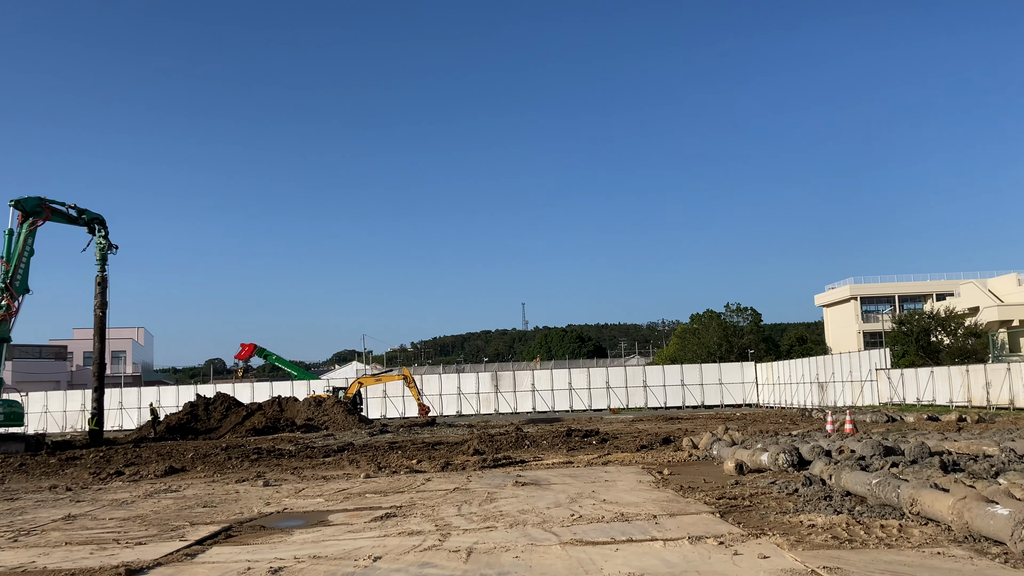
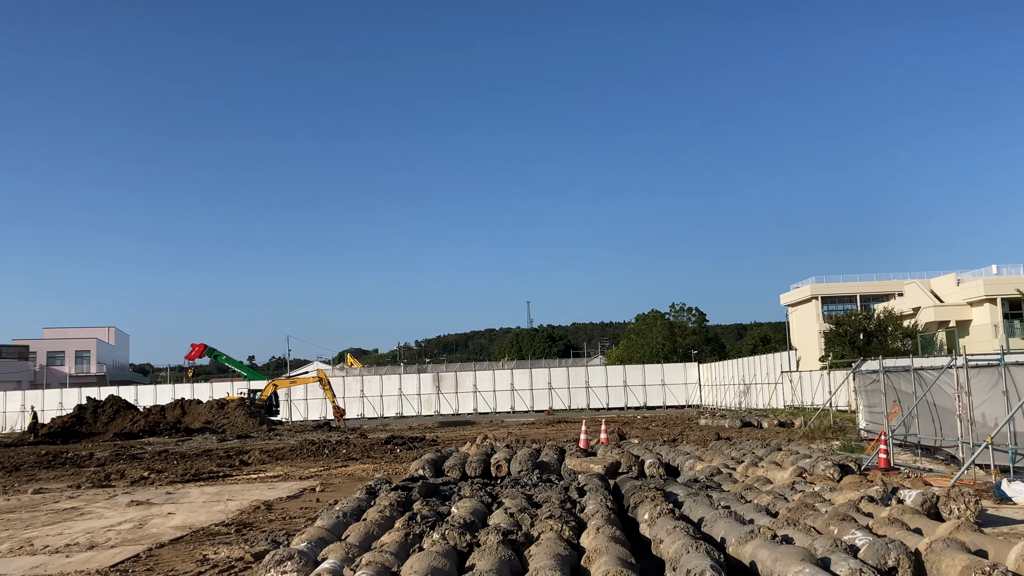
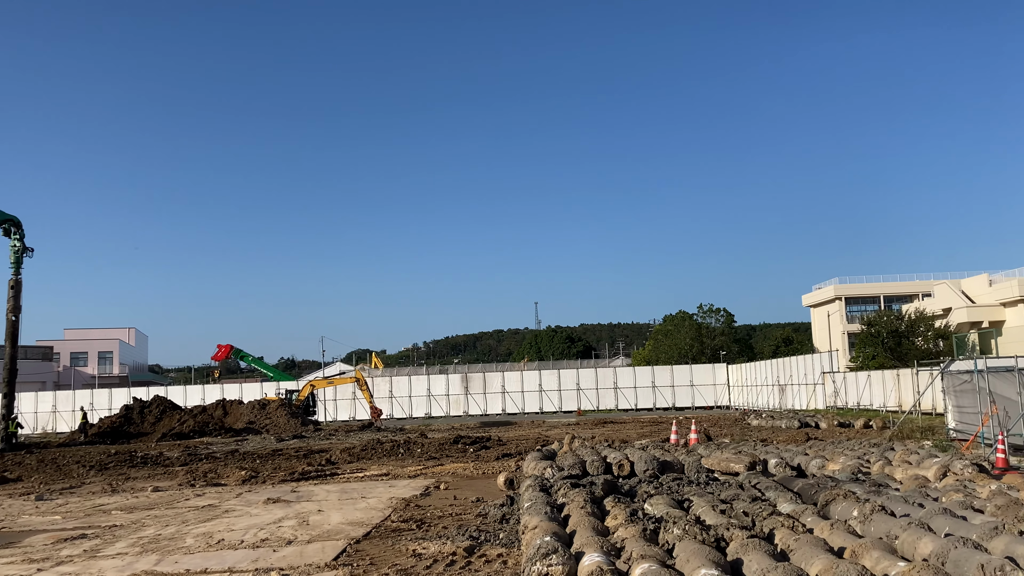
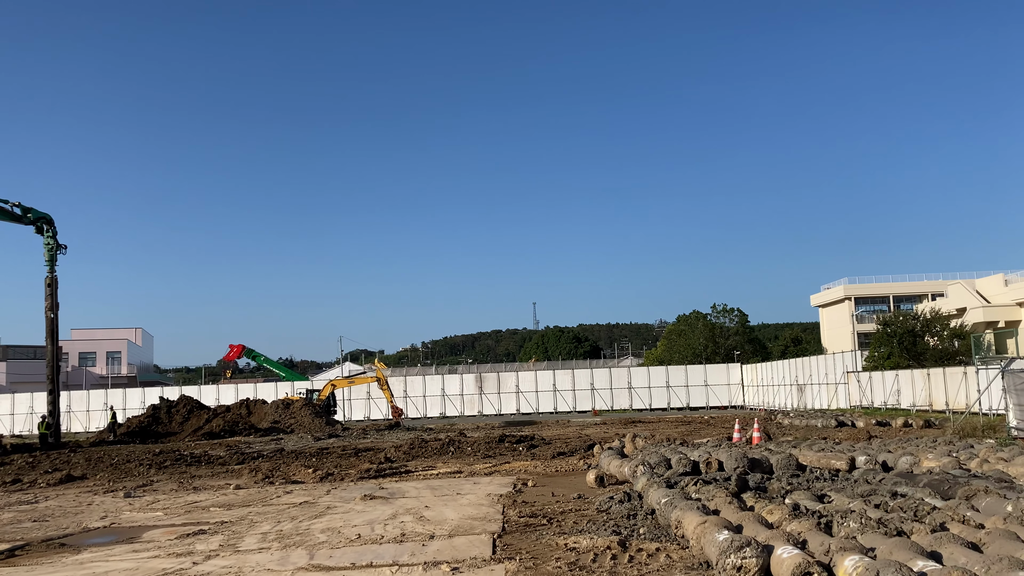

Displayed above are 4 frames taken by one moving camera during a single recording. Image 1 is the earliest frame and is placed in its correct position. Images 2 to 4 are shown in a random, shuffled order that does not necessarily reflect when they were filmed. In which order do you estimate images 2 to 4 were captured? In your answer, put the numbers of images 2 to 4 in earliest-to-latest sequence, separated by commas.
4, 3, 2
